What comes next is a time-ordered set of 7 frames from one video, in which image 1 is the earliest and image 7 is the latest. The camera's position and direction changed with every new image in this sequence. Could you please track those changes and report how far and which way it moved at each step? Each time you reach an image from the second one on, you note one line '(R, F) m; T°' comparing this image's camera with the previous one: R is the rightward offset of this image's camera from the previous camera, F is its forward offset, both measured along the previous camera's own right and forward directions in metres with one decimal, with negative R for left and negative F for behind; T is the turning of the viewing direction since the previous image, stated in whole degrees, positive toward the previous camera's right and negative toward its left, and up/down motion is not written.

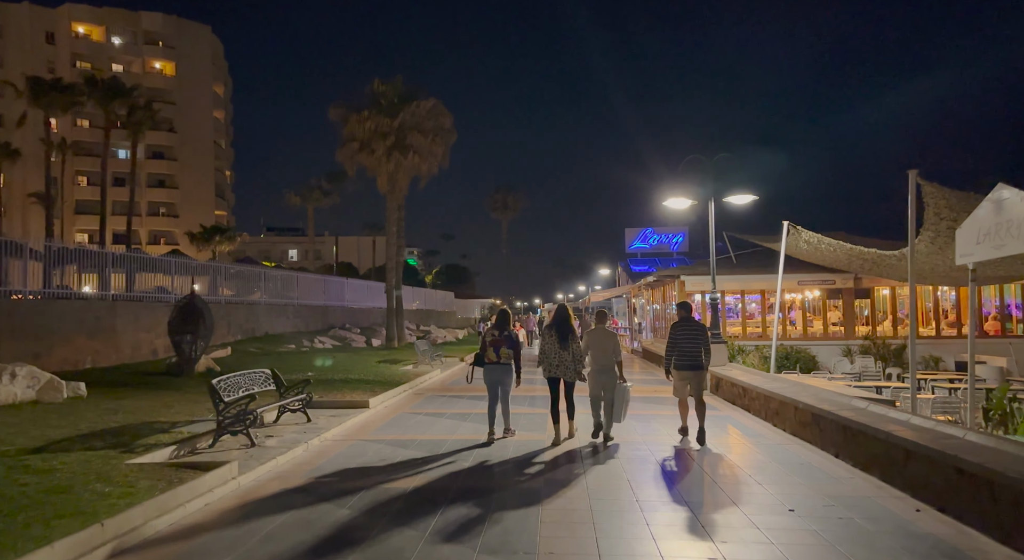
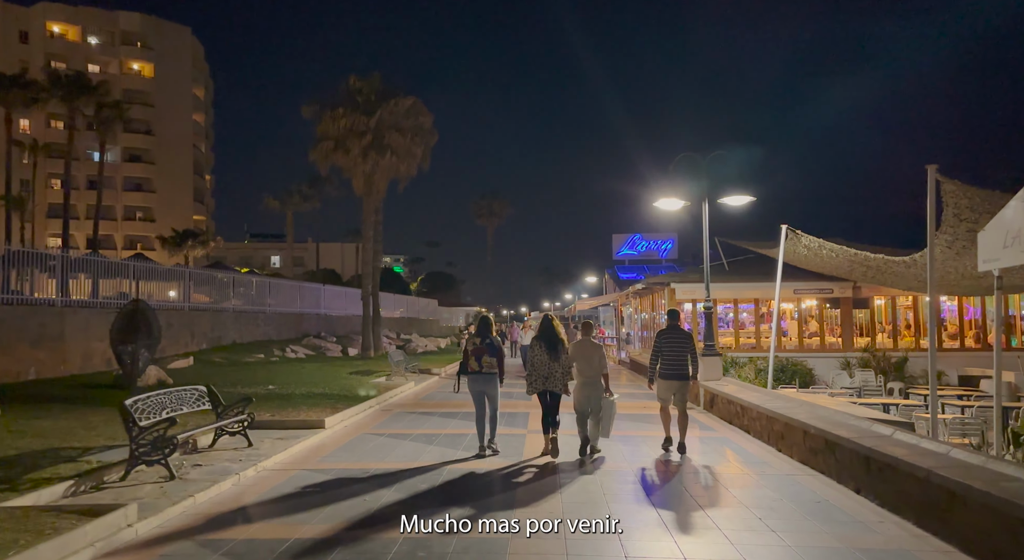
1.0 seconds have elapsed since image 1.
(+0.2, +1.3) m; +1°
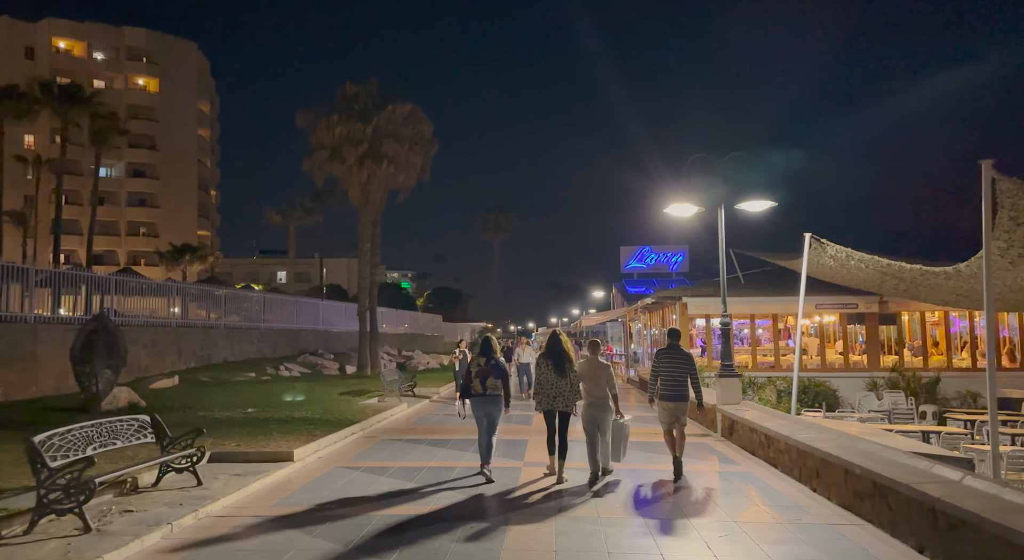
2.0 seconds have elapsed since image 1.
(+0.2, +1.3) m; -1°
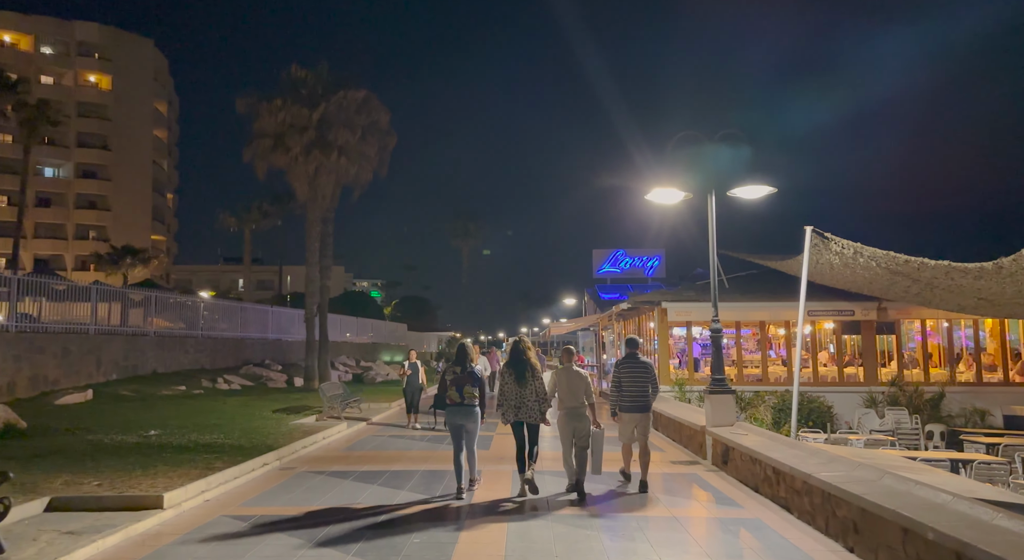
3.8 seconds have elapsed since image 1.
(+0.3, +2.2) m; +2°
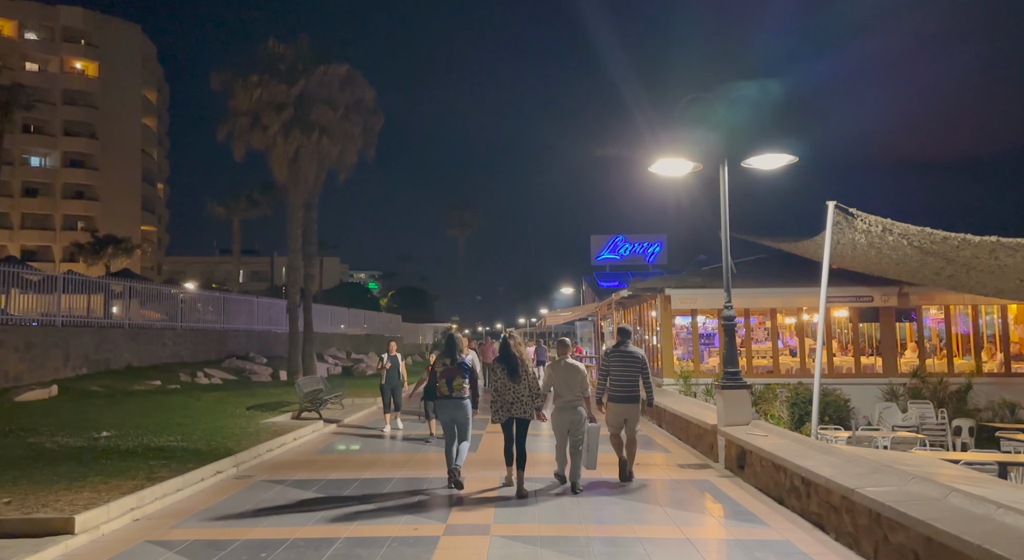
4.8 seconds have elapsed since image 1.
(+0.2, +1.3) m; 0°
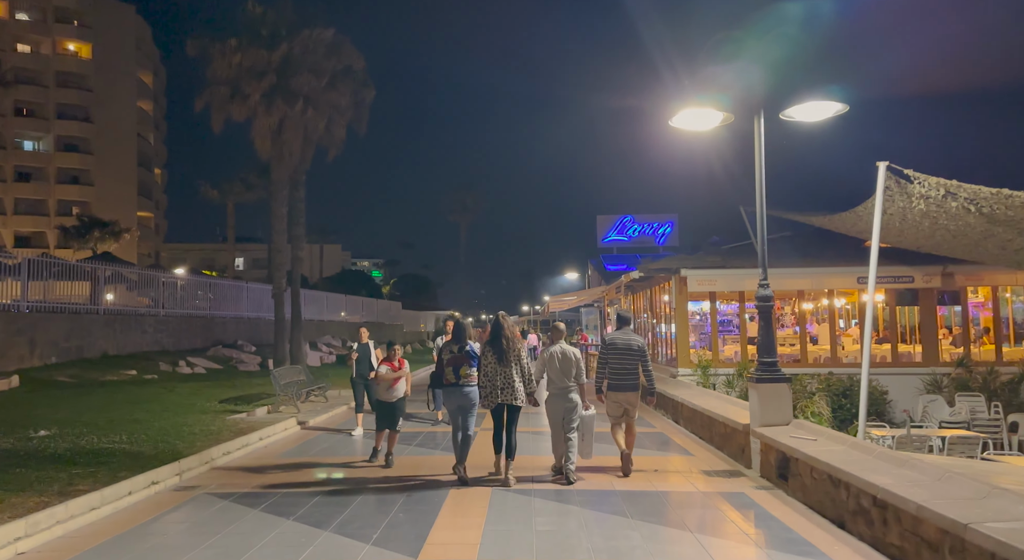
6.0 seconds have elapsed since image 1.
(+0.1, +1.6) m; 0°
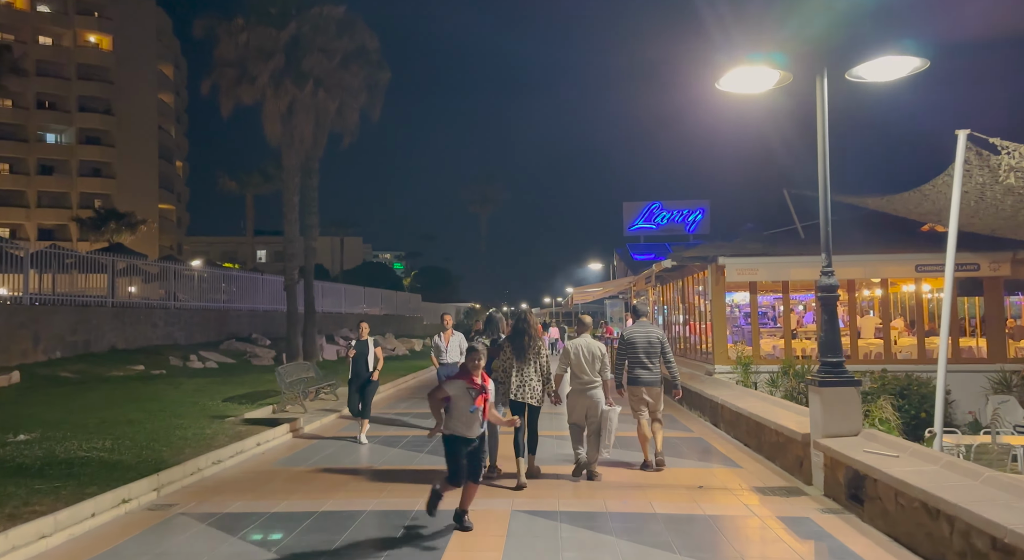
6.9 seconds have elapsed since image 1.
(0.0, +1.1) m; -2°
